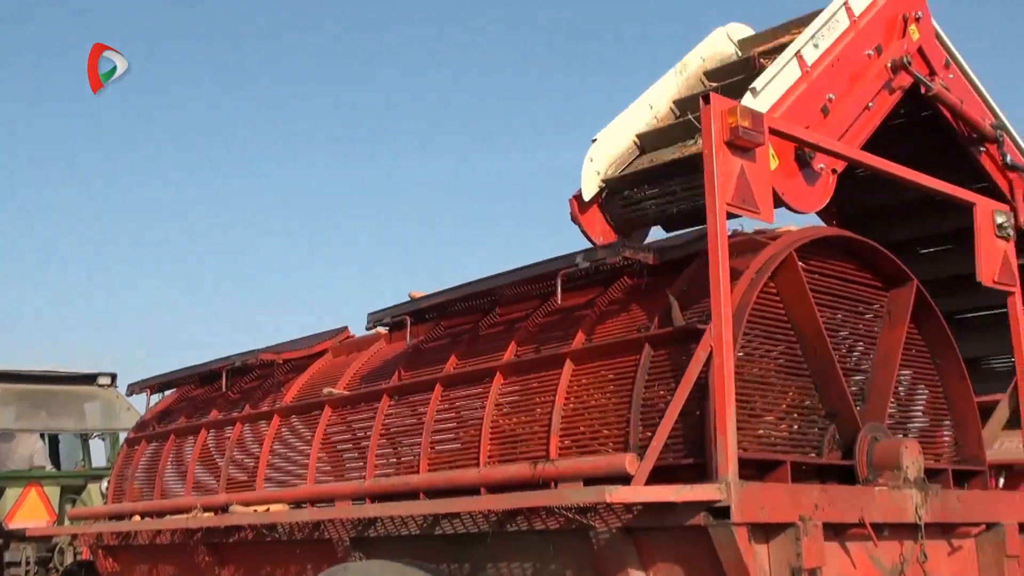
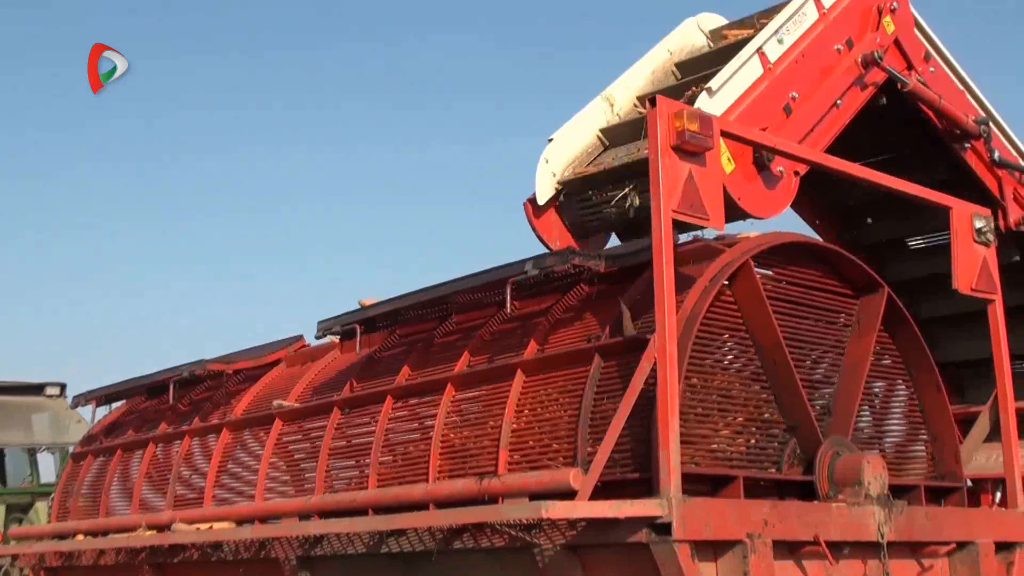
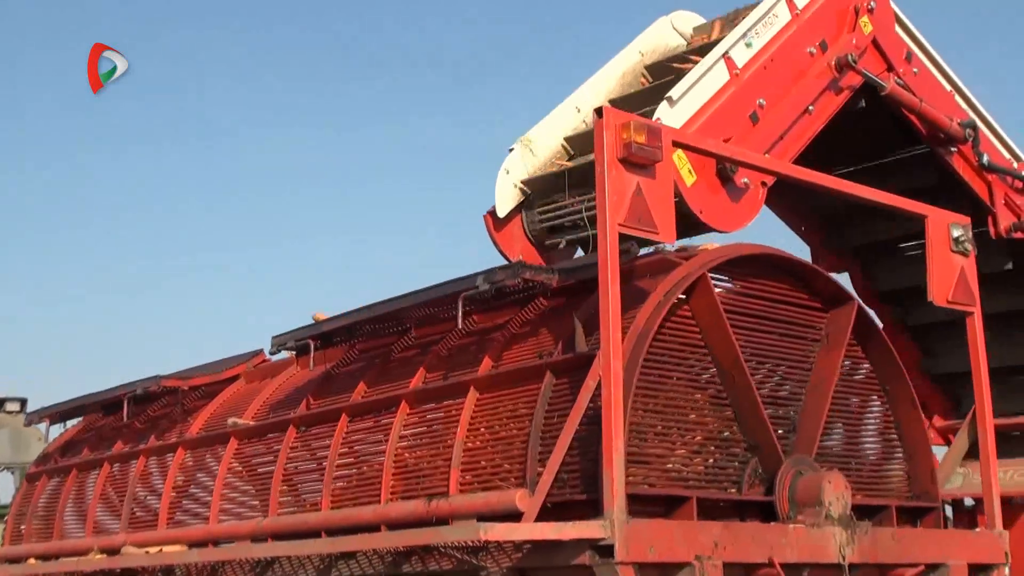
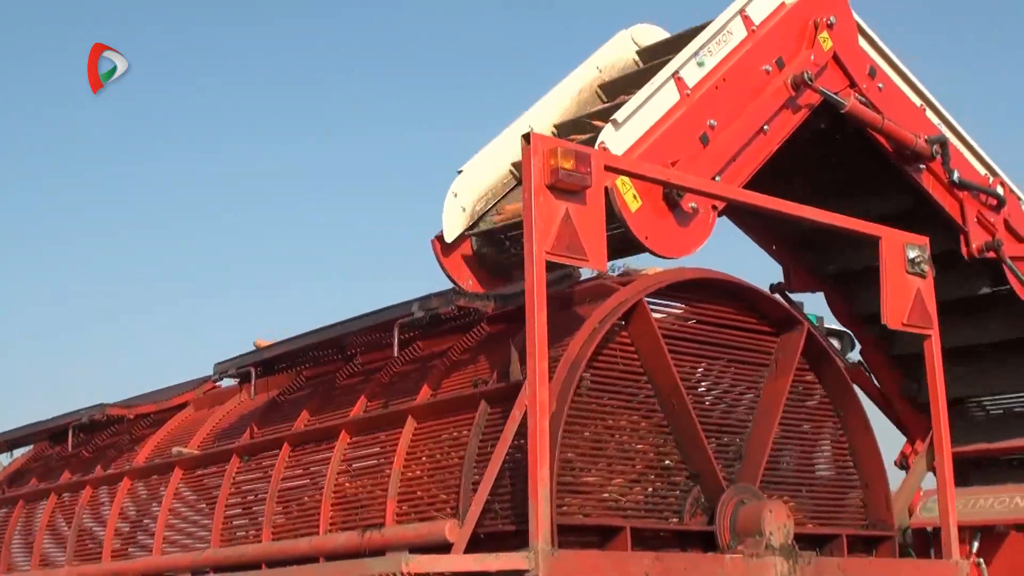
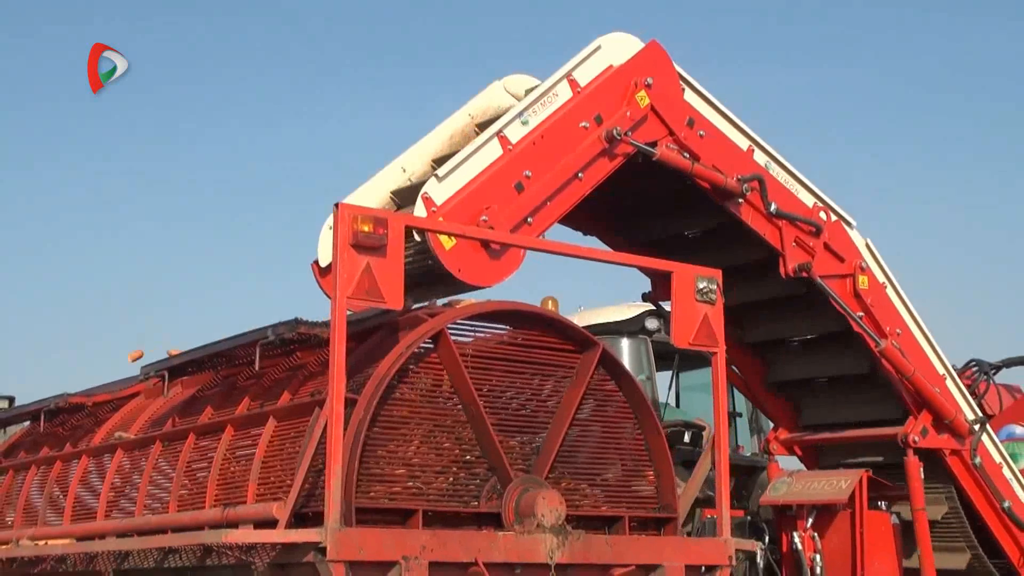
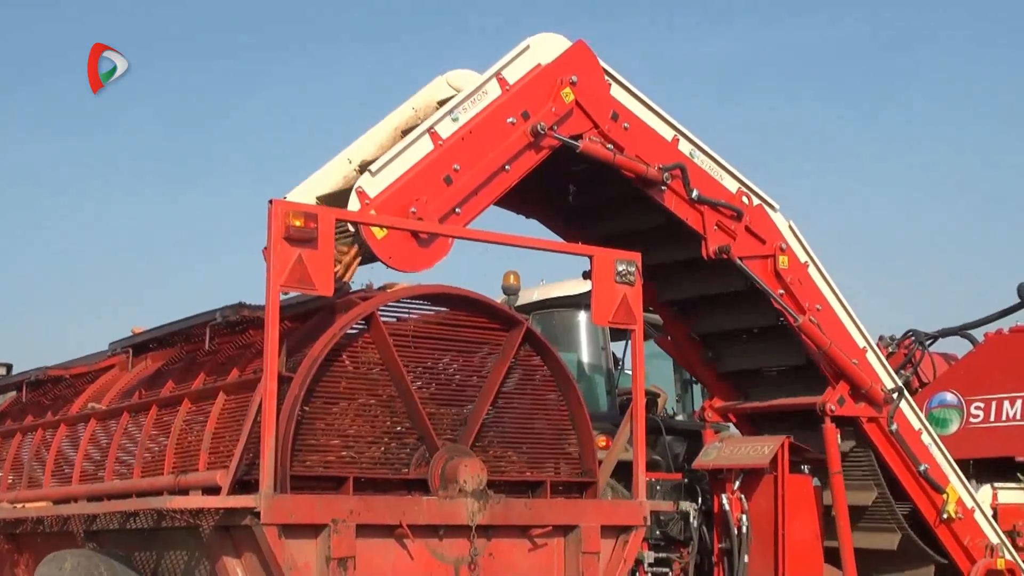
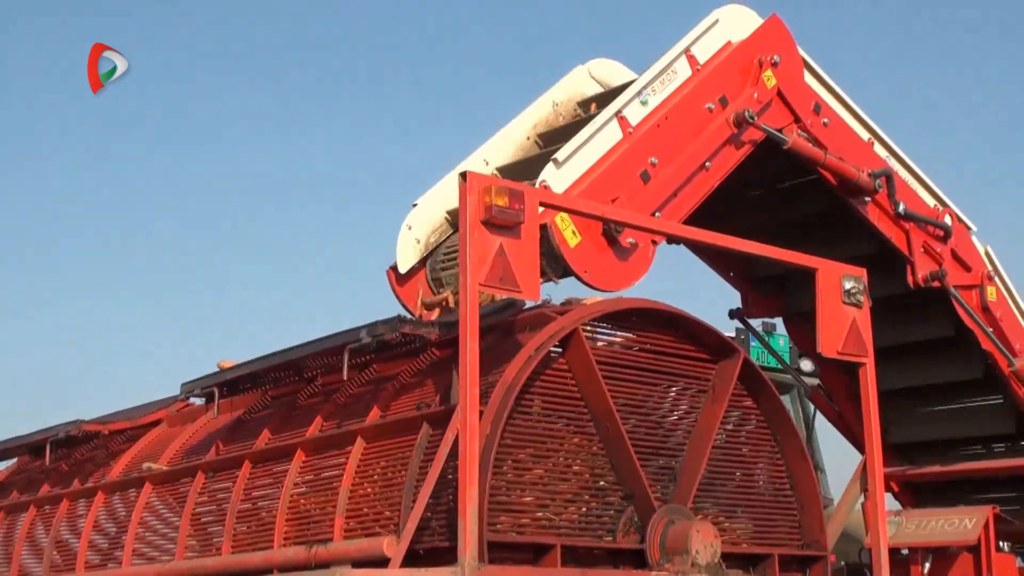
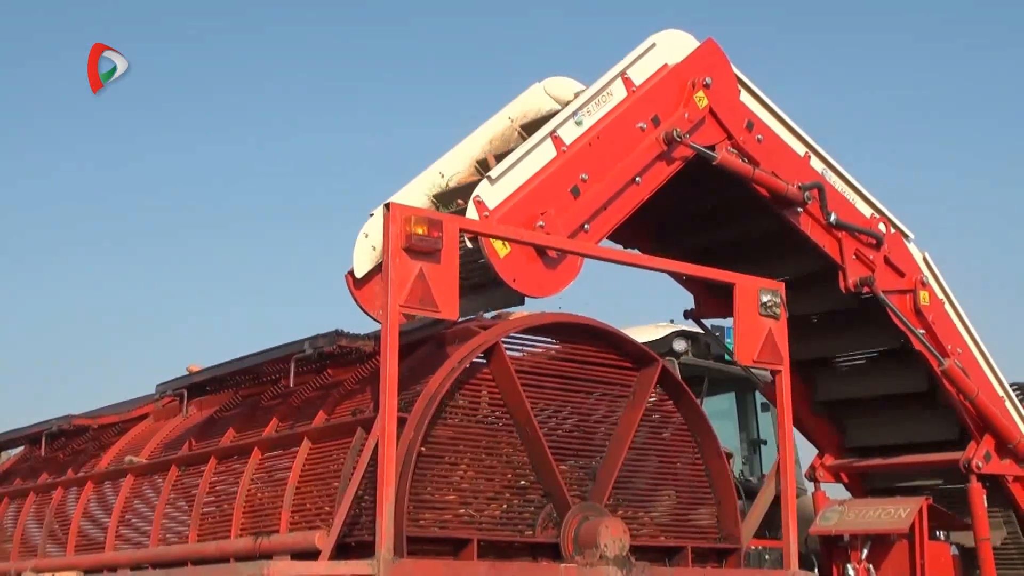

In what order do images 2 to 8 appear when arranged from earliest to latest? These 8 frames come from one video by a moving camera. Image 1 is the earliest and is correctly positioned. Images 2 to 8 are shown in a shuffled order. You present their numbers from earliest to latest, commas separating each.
2, 3, 4, 7, 8, 5, 6
